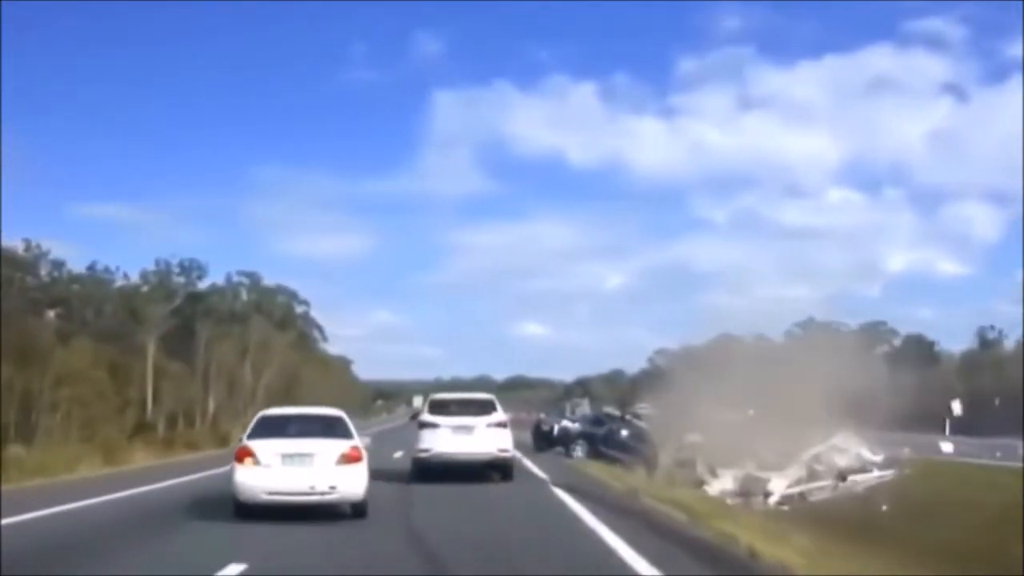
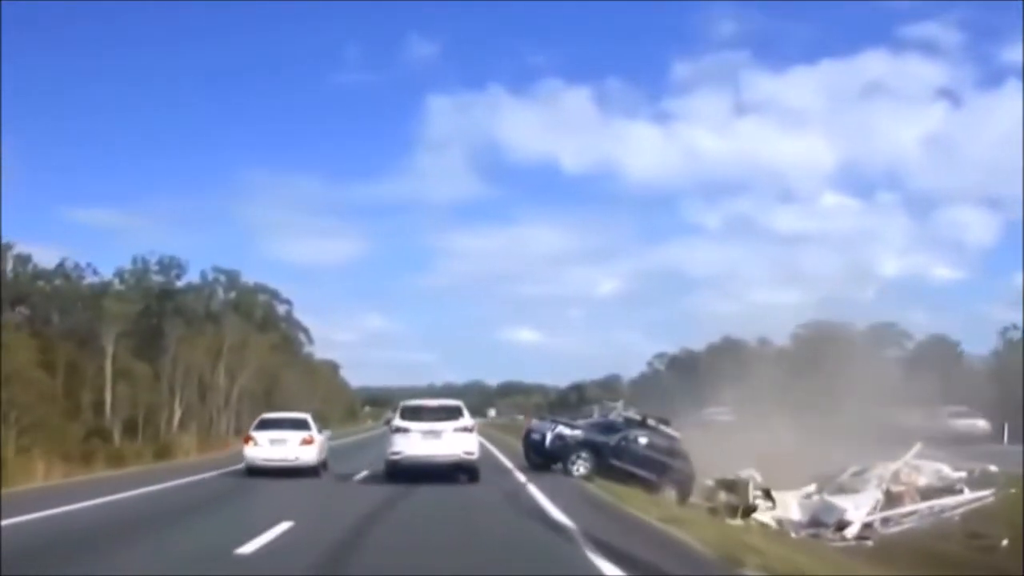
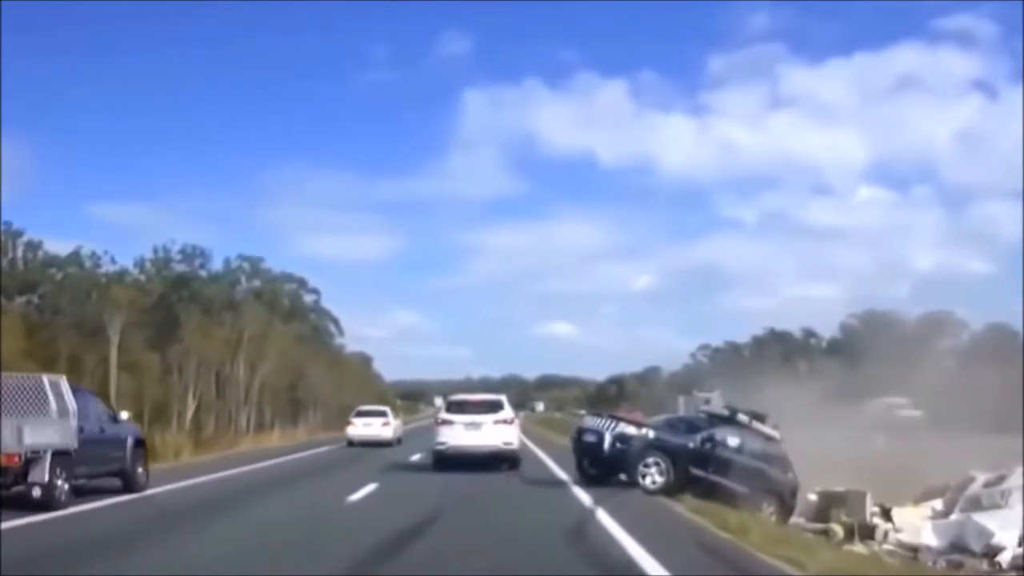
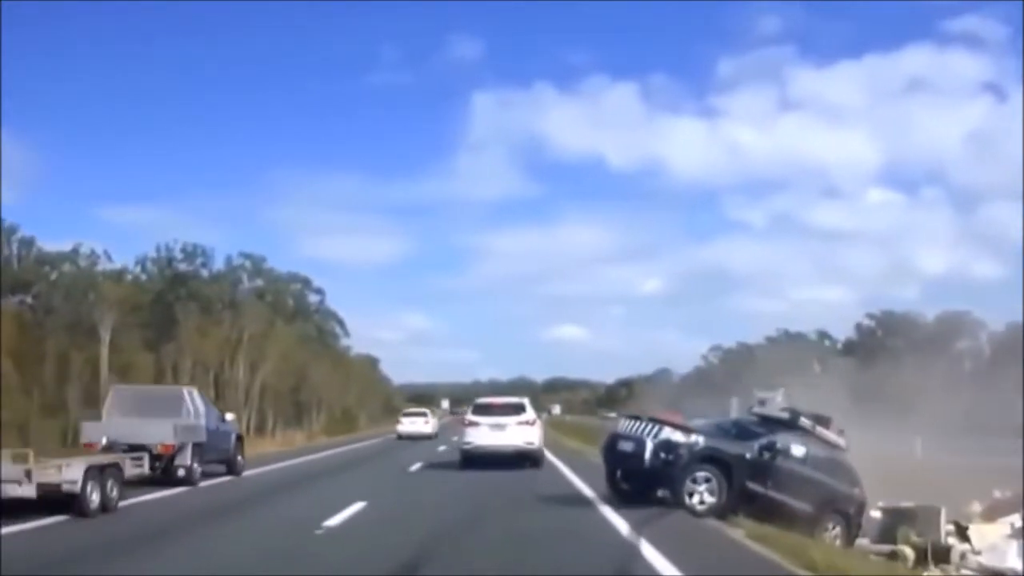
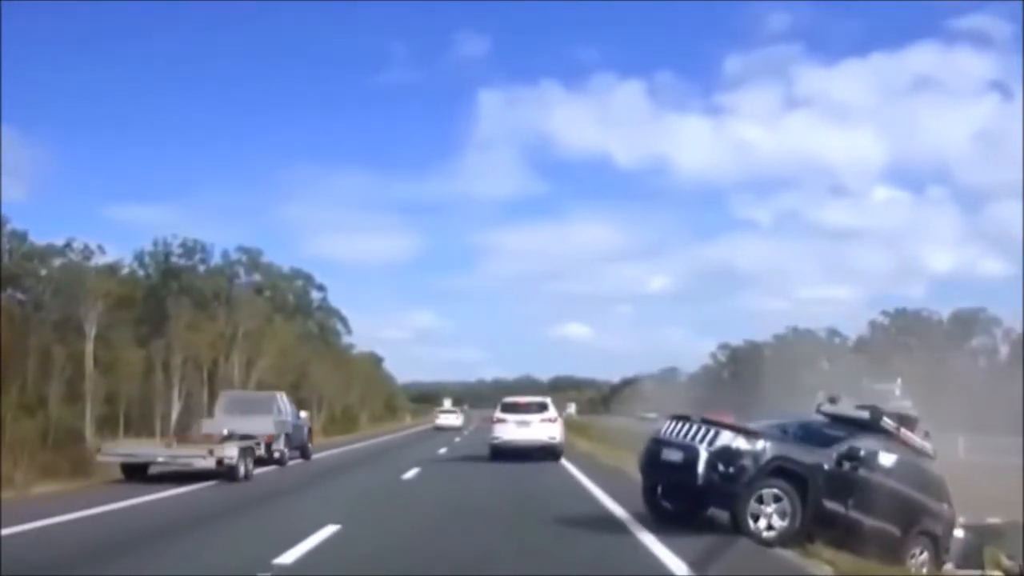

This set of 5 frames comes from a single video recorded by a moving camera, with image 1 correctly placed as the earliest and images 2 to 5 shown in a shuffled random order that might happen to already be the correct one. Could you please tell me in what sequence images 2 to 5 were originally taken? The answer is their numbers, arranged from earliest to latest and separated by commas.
2, 3, 4, 5
